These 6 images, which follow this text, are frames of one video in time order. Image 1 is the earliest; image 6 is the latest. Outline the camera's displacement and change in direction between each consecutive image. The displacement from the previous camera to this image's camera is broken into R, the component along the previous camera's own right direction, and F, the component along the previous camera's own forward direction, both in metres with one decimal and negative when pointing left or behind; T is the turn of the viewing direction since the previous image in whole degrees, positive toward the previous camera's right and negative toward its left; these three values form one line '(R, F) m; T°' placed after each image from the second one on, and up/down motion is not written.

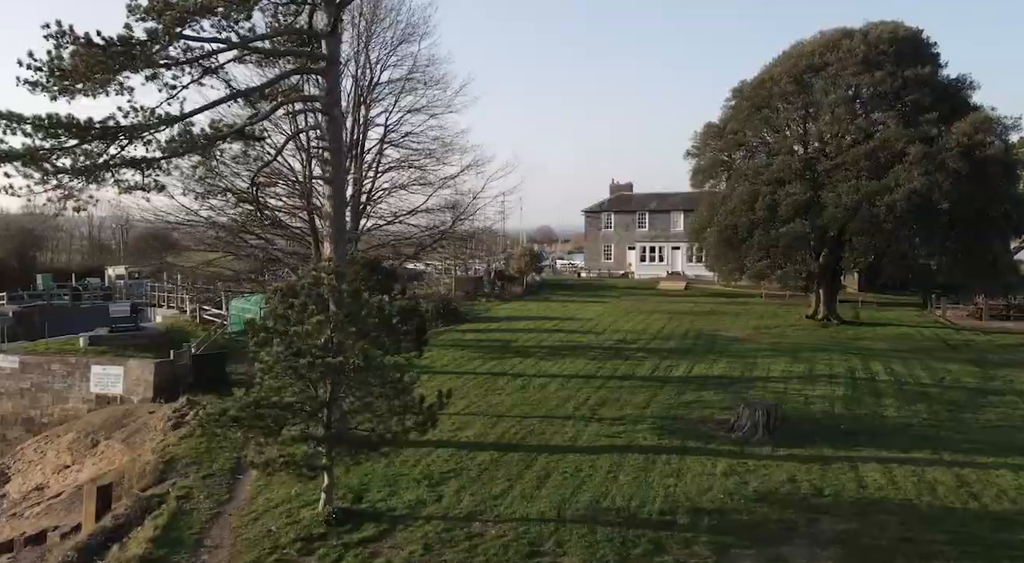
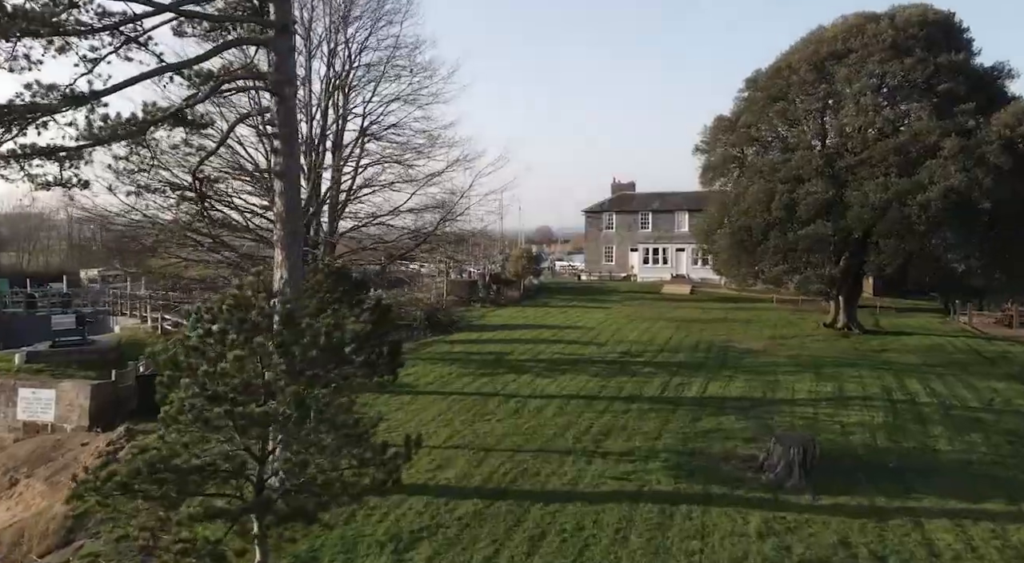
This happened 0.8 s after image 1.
(+0.2, +2.1) m; 0°
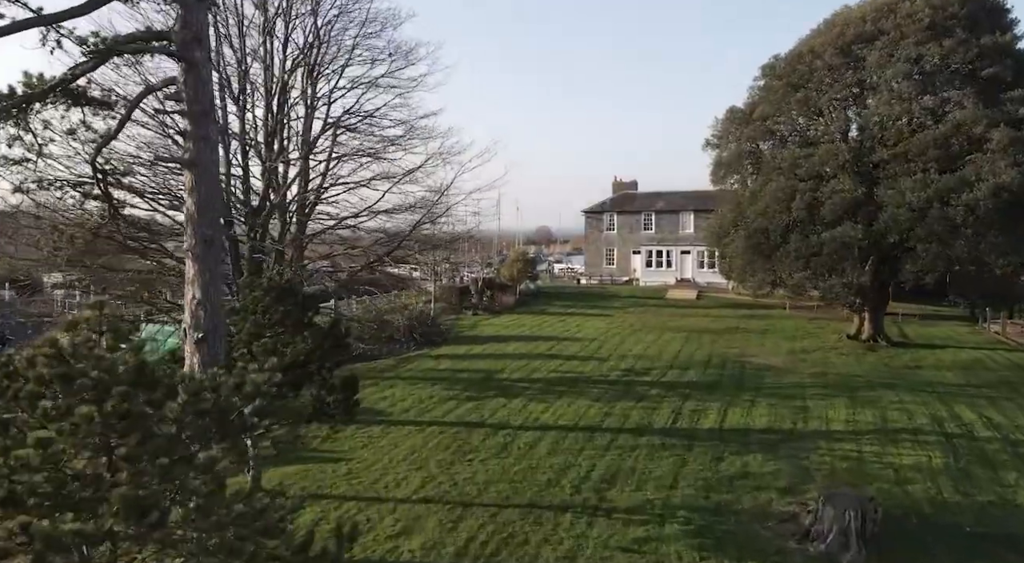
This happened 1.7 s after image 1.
(+0.2, +2.4) m; 0°
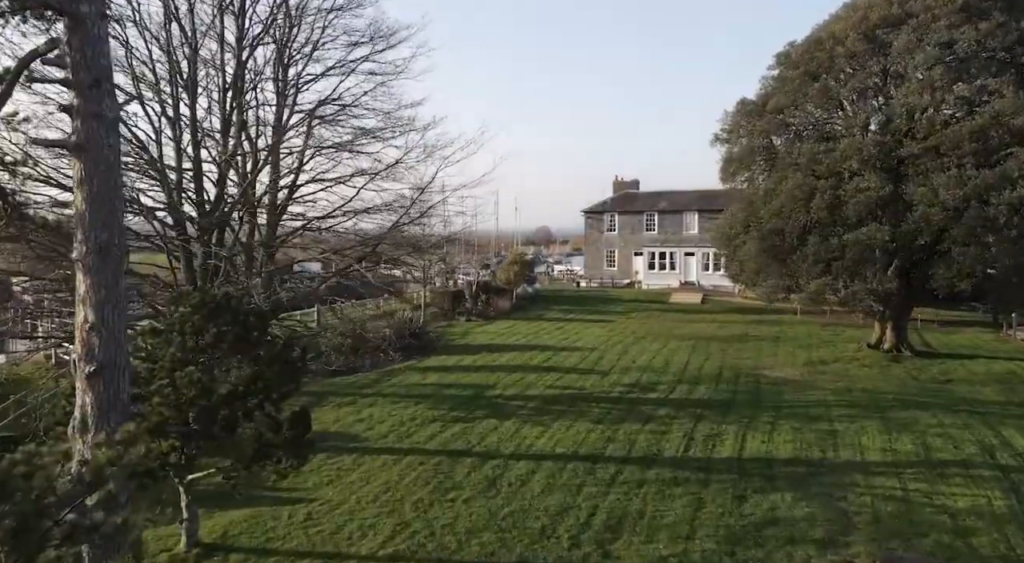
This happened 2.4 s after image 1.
(+0.2, +1.8) m; 0°
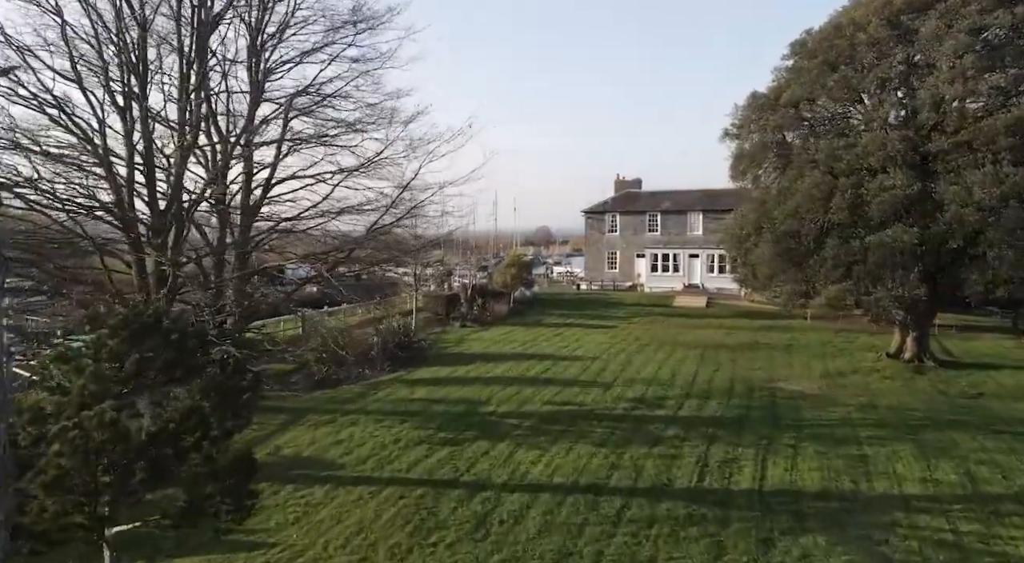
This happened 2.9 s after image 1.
(+0.1, +1.4) m; 0°
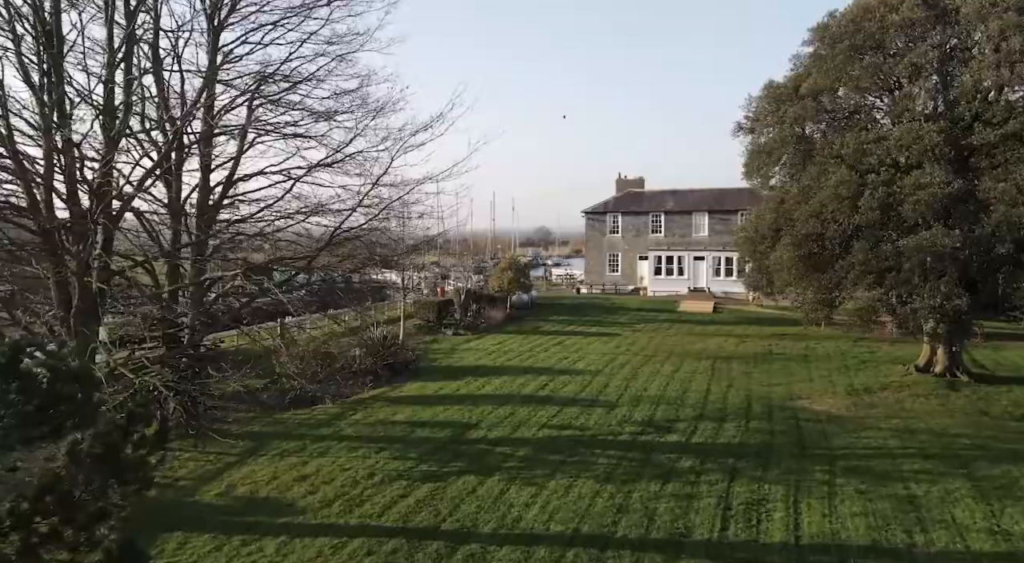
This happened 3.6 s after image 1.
(+0.1, +1.8) m; 0°
